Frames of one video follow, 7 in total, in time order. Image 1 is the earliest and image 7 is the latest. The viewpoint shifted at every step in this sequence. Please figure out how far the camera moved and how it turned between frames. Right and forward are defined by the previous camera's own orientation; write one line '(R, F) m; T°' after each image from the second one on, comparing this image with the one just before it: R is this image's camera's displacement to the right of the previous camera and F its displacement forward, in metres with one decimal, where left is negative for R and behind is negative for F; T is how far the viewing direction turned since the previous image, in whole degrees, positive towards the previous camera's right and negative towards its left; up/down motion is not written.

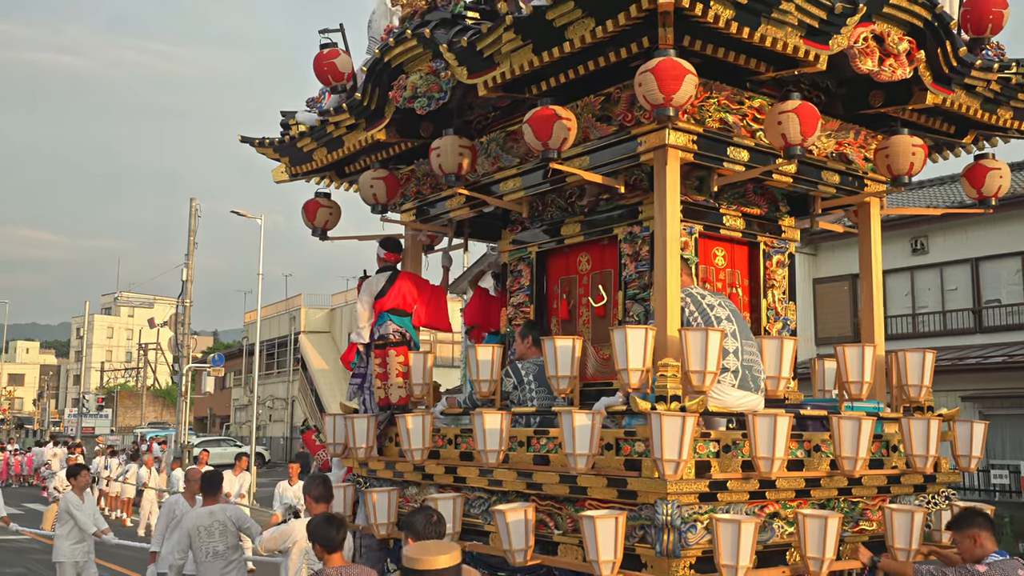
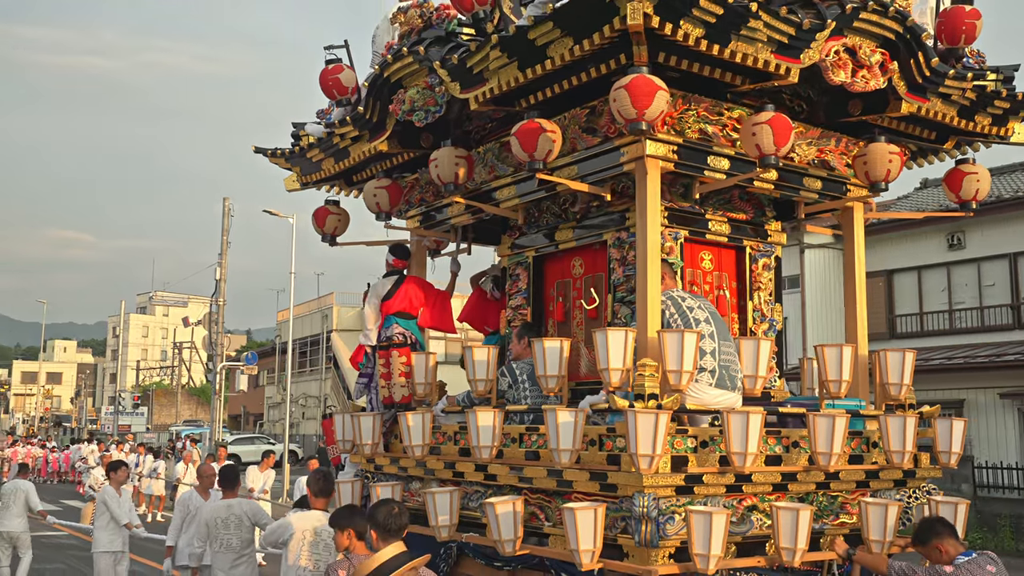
(+0.3, -0.4) m; -2°
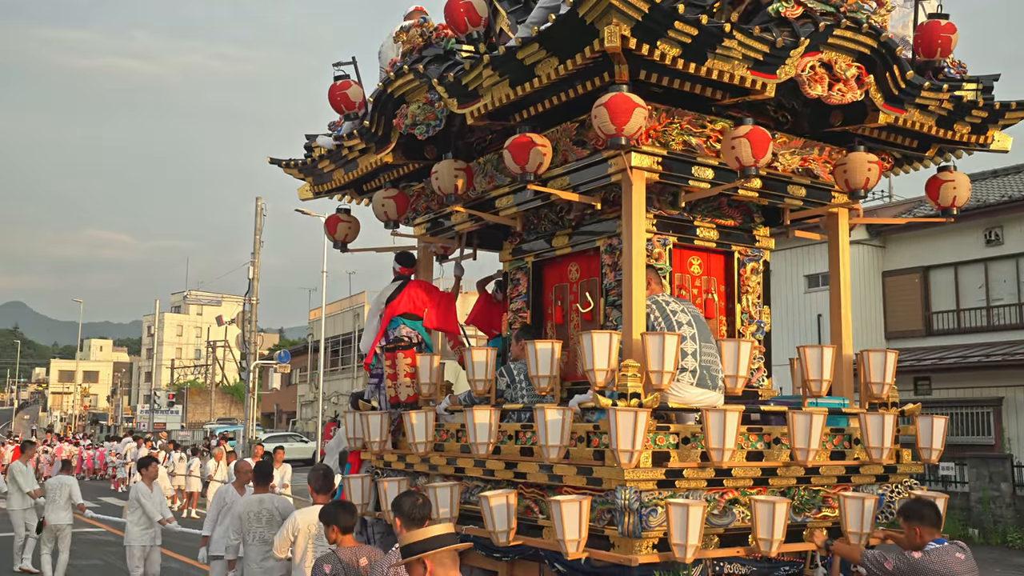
(+0.3, -0.4) m; -2°
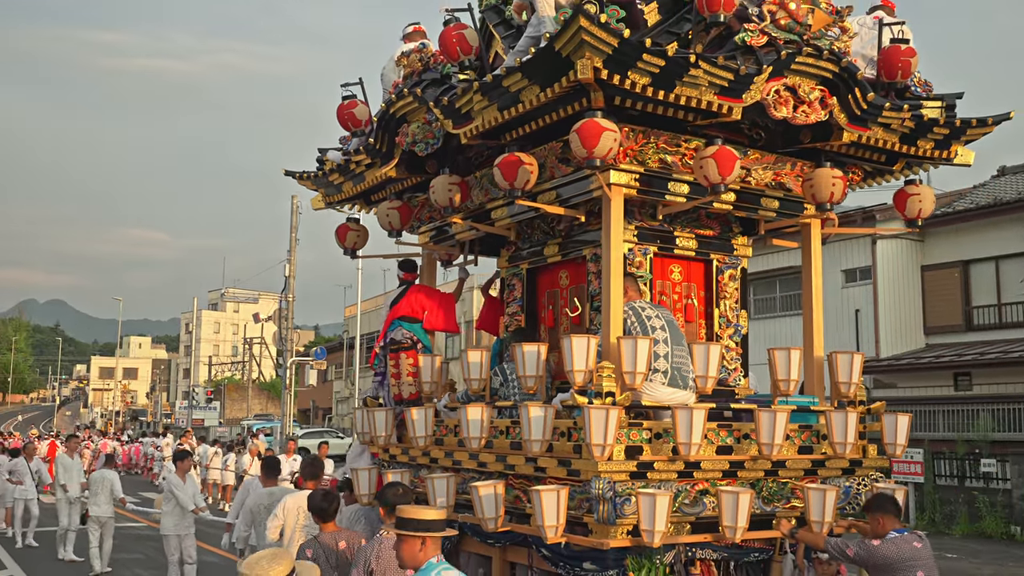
(+0.4, -0.6) m; -2°
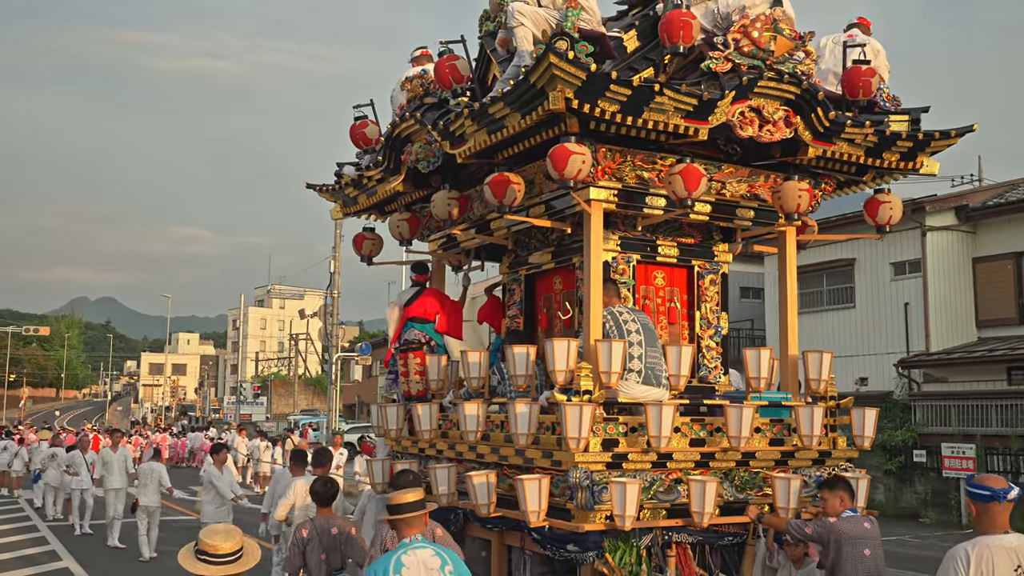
(+0.5, -0.8) m; -3°
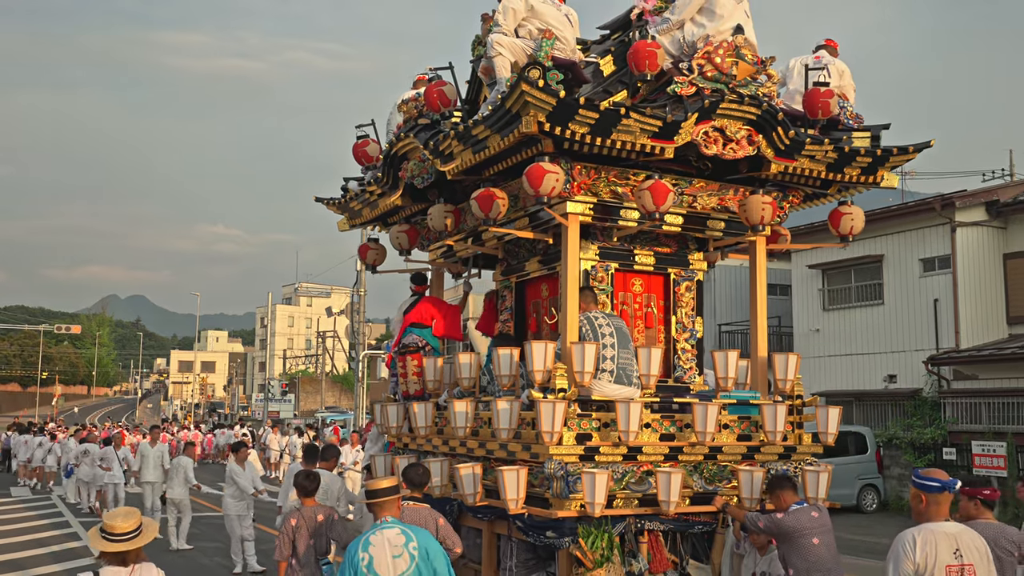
(+0.4, -0.7) m; -2°
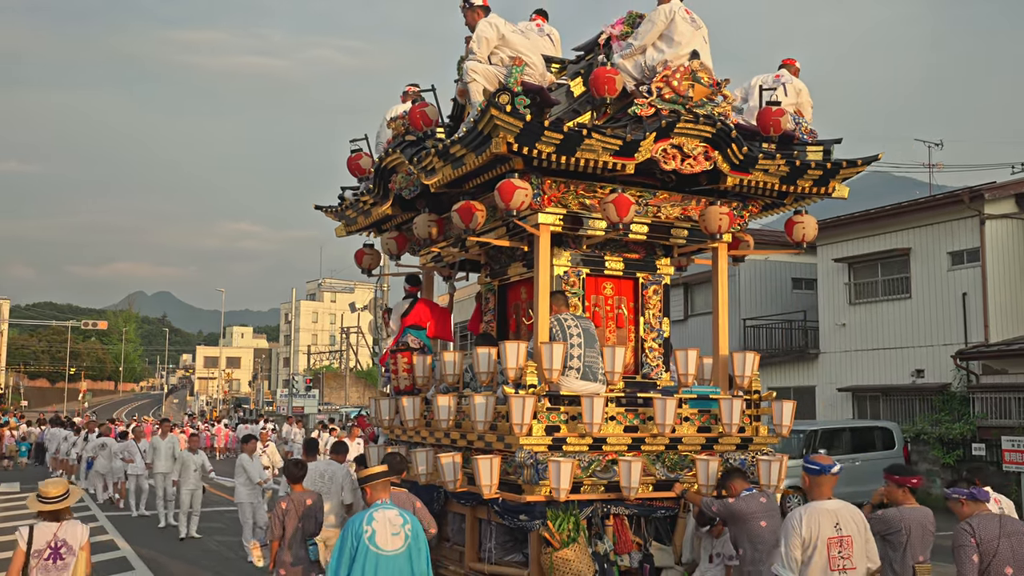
(+0.5, -0.8) m; -1°
